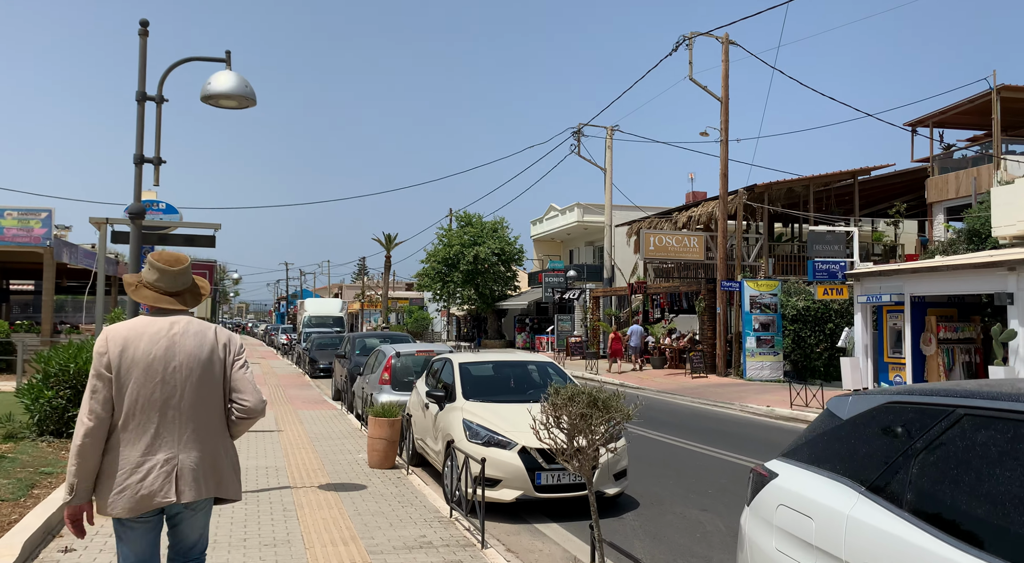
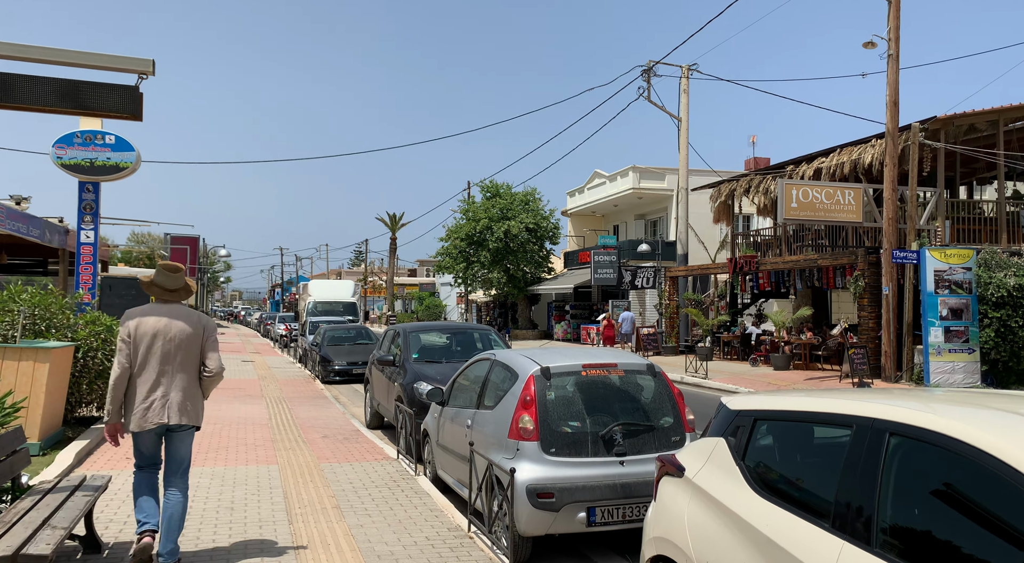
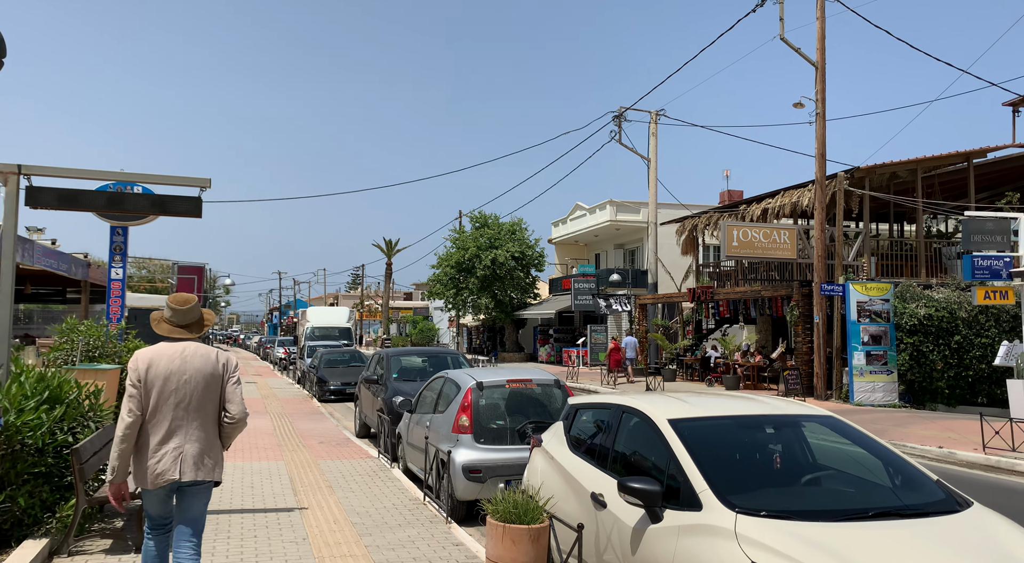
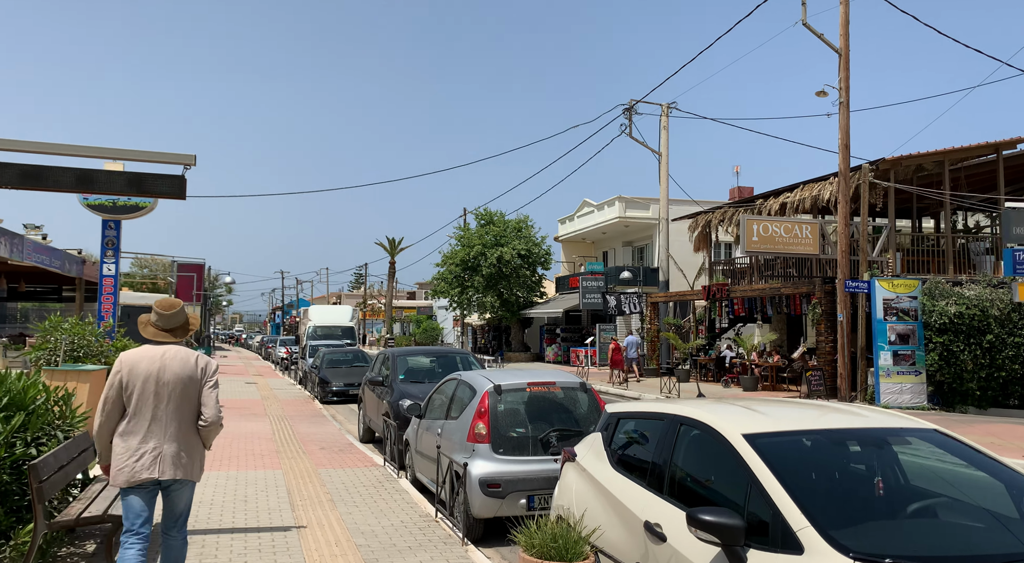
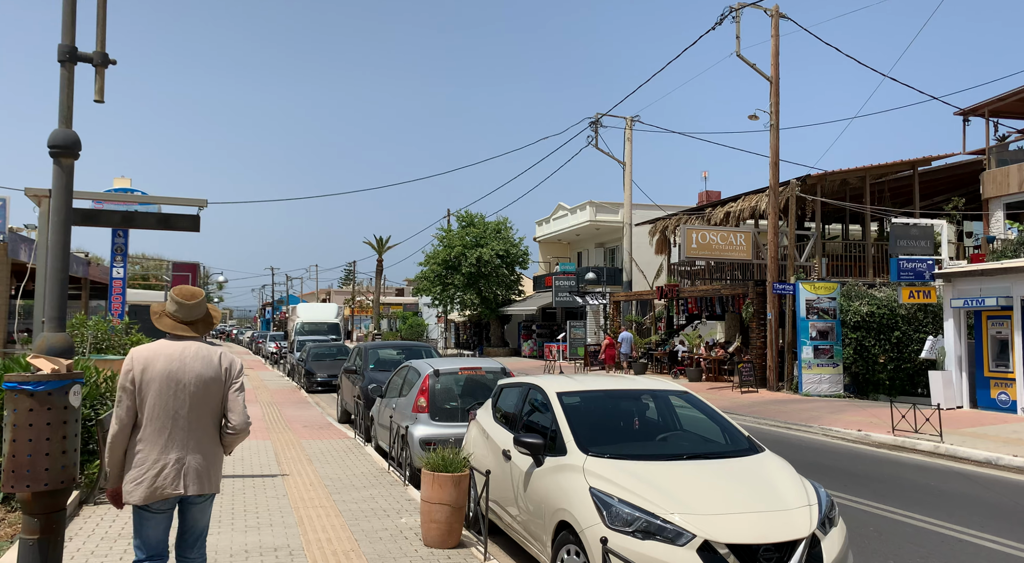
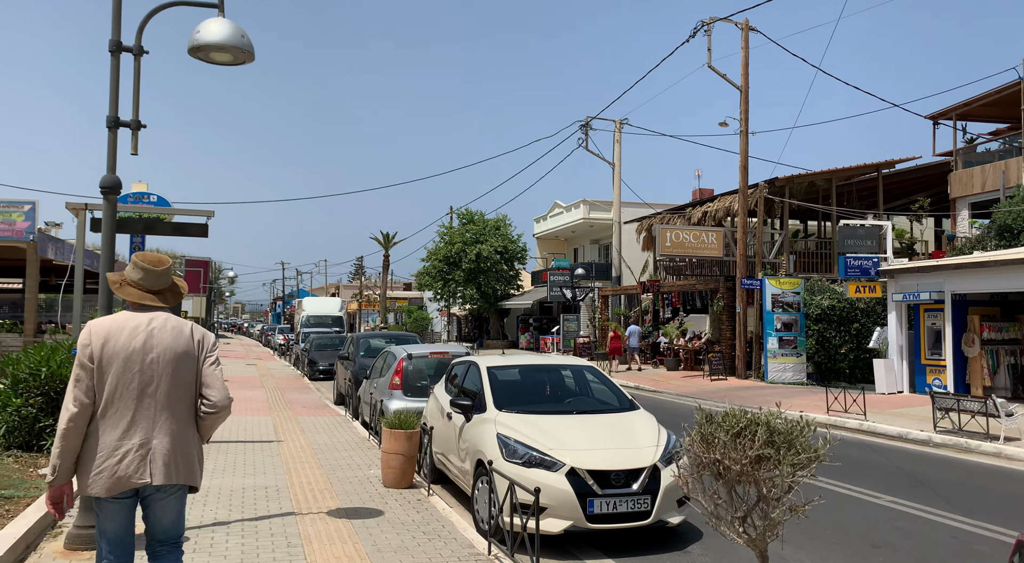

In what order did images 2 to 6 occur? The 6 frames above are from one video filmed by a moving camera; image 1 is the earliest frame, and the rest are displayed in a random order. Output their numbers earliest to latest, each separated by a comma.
6, 5, 3, 4, 2
